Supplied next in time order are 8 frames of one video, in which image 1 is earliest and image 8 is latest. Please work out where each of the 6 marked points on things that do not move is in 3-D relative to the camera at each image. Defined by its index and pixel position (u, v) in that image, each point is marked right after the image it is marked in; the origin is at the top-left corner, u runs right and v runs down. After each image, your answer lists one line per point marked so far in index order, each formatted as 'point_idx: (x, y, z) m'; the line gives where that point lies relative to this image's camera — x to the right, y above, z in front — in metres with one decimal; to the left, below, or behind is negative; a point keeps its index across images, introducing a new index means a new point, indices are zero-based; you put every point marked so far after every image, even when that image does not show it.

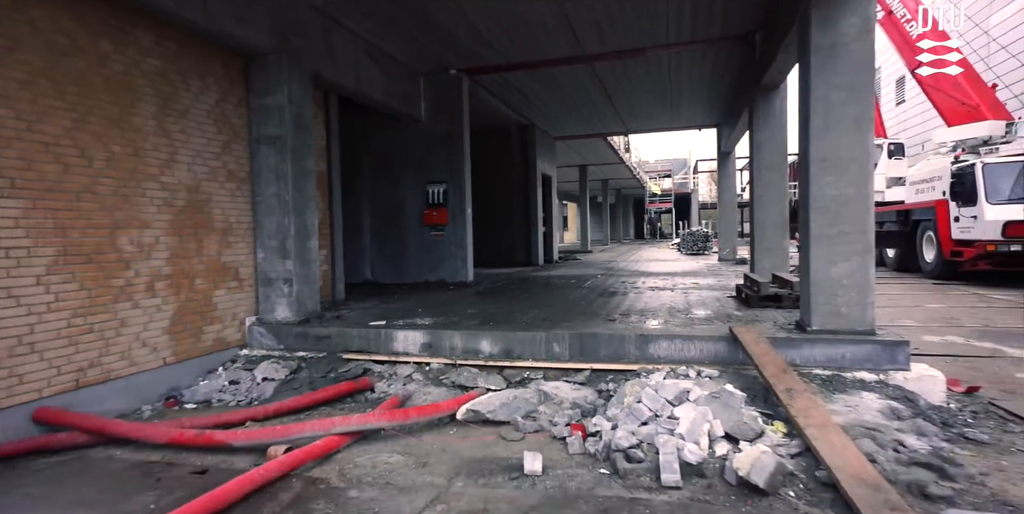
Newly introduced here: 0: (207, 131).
0: (-2.6, +1.0, +5.4) m
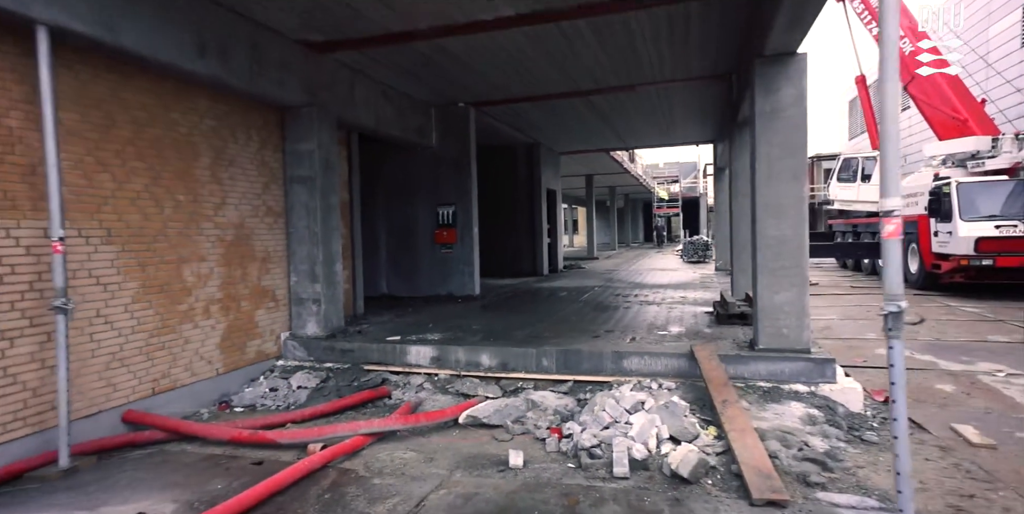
0: (-2.6, +0.8, +6.3) m
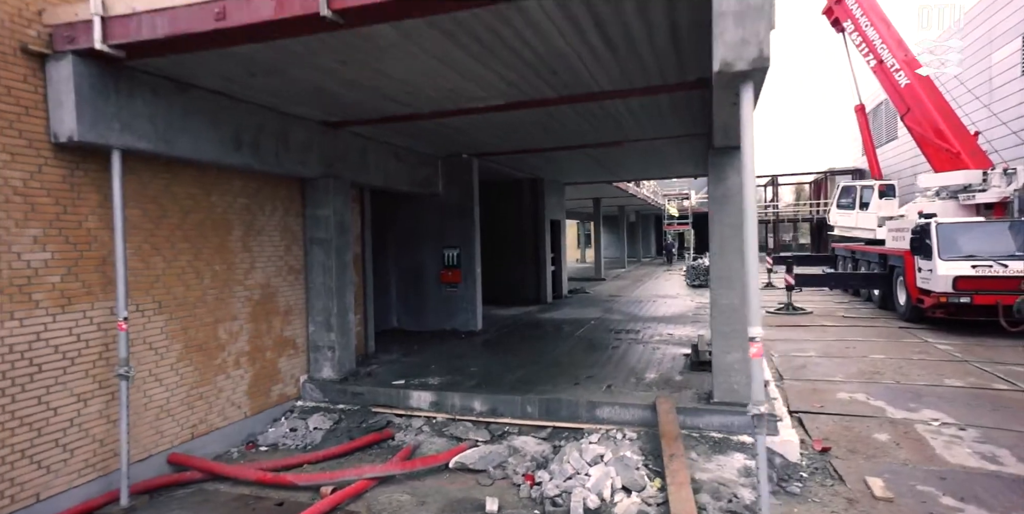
0: (-2.7, +0.2, +7.3) m
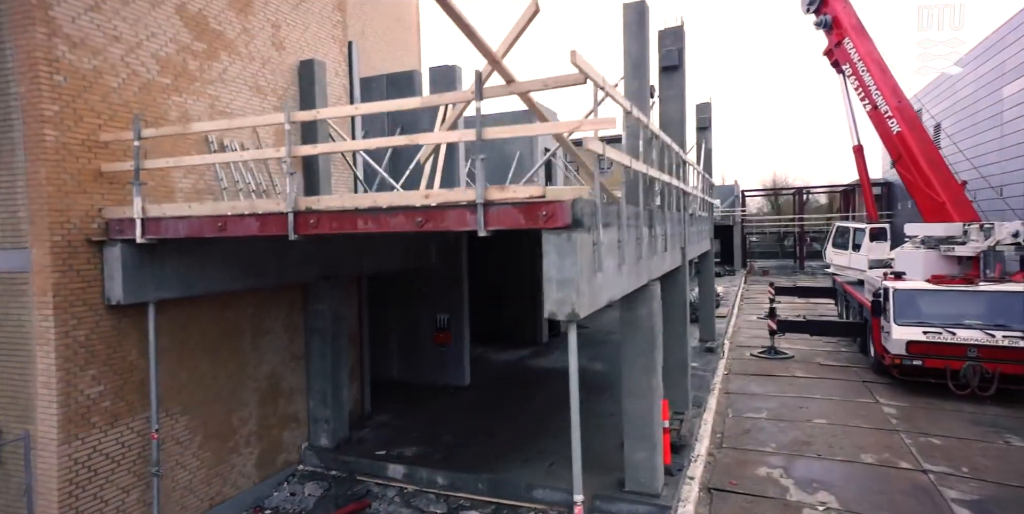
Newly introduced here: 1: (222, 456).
0: (-3.2, -1.1, +8.9) m
1: (-3.6, -2.5, +8.1) m
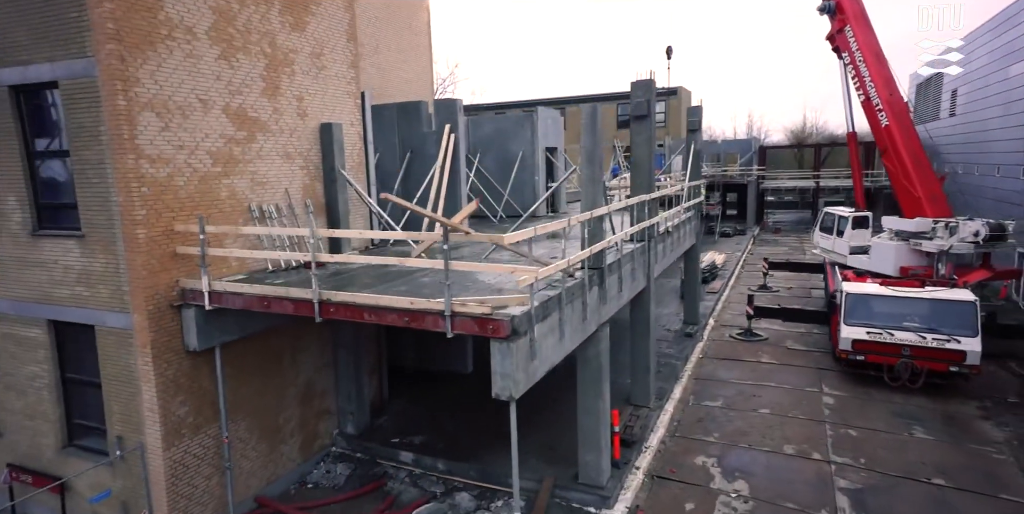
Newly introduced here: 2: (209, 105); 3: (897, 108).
0: (-3.5, -1.7, +11.2) m
1: (-3.9, -3.1, +10.5) m
2: (-4.3, +2.2, +9.1) m
3: (+11.8, +4.5, +19.4) m
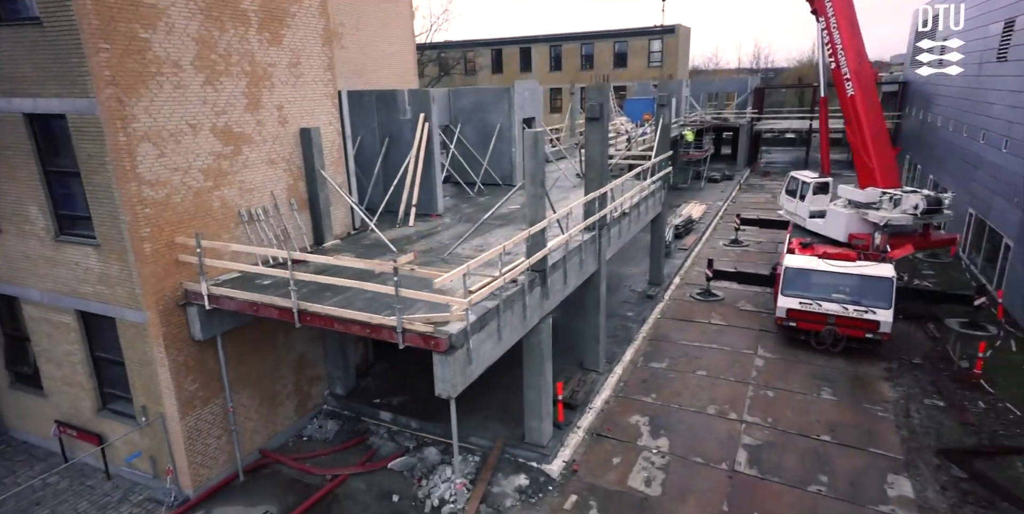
0: (-4.2, -1.4, +12.9) m
1: (-4.7, -2.9, +12.5) m
2: (-5.1, +2.1, +10.4) m
3: (+11.1, +5.7, +20.2) m
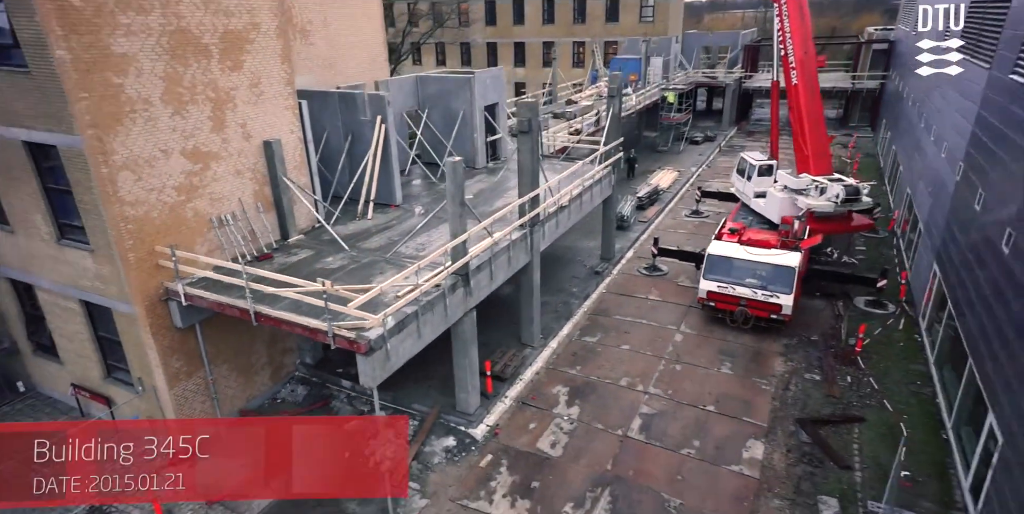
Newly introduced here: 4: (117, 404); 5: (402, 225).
0: (-5.7, -1.3, +15.2) m
1: (-6.2, -2.8, +14.9) m
2: (-6.6, +2.0, +12.3) m
3: (+9.9, +6.4, +21.4) m
4: (-9.1, -3.4, +14.7) m
5: (-2.8, +0.8, +15.9) m
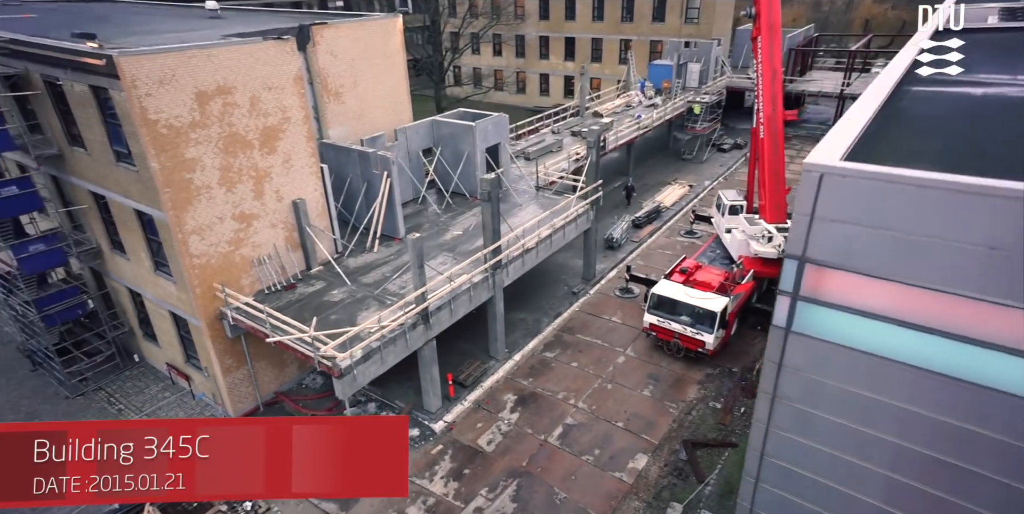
0: (-6.8, -2.1, +20.4) m
1: (-7.4, -3.6, +20.3) m
2: (-7.9, +1.1, +17.4) m
3: (+9.8, +5.0, +24.0) m
4: (-10.3, -4.0, +20.5) m
5: (-3.7, -0.1, +20.6) m
